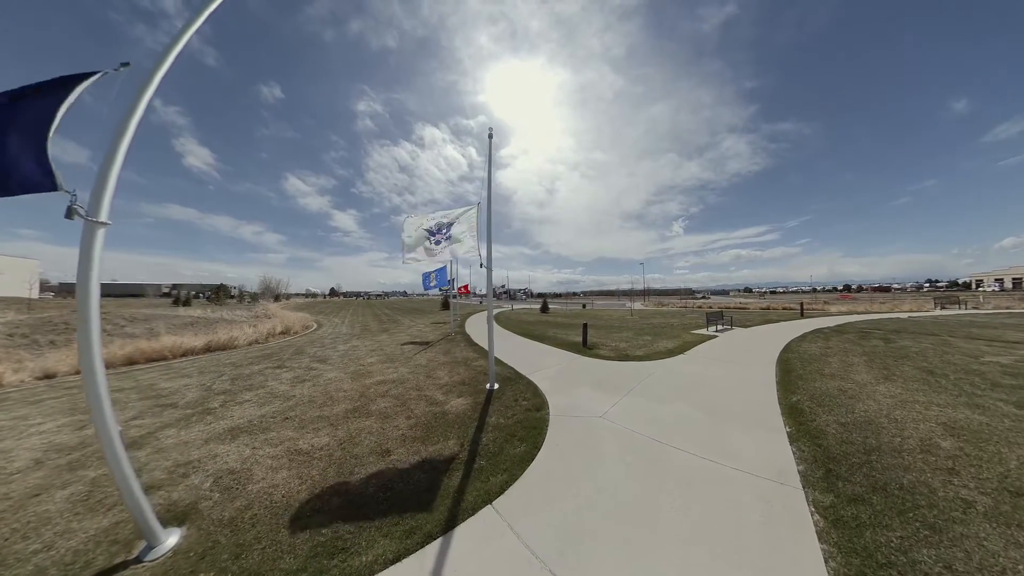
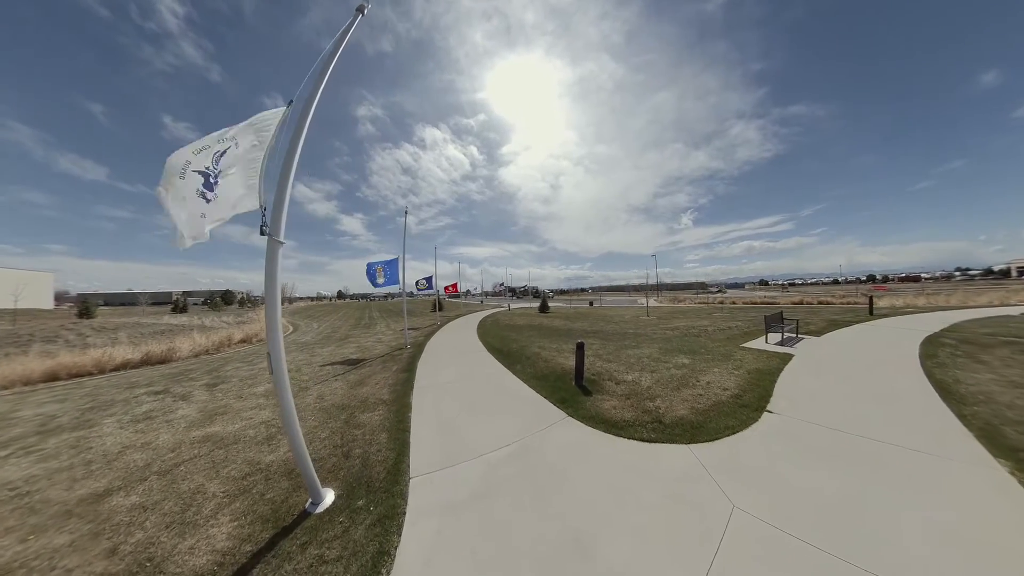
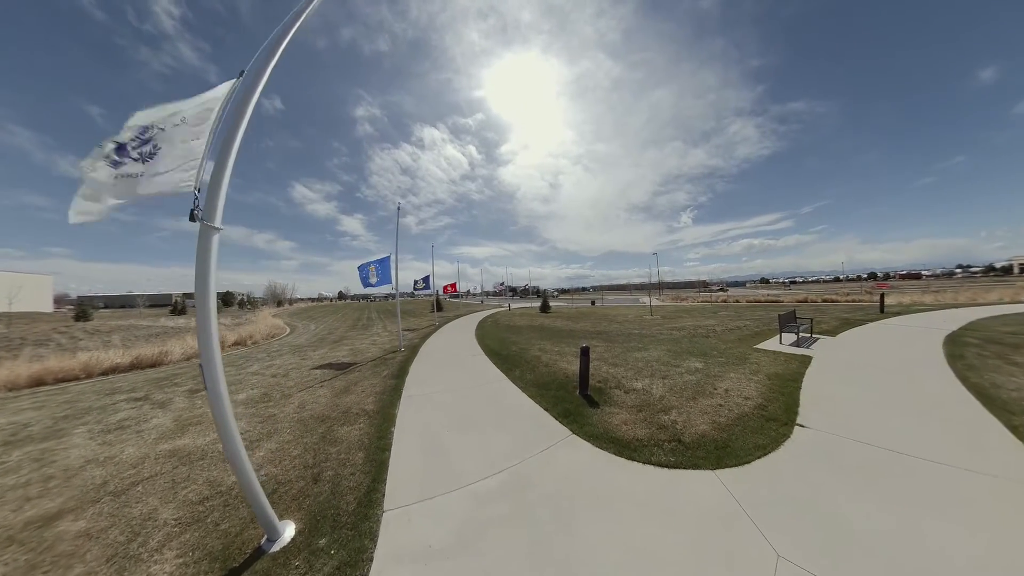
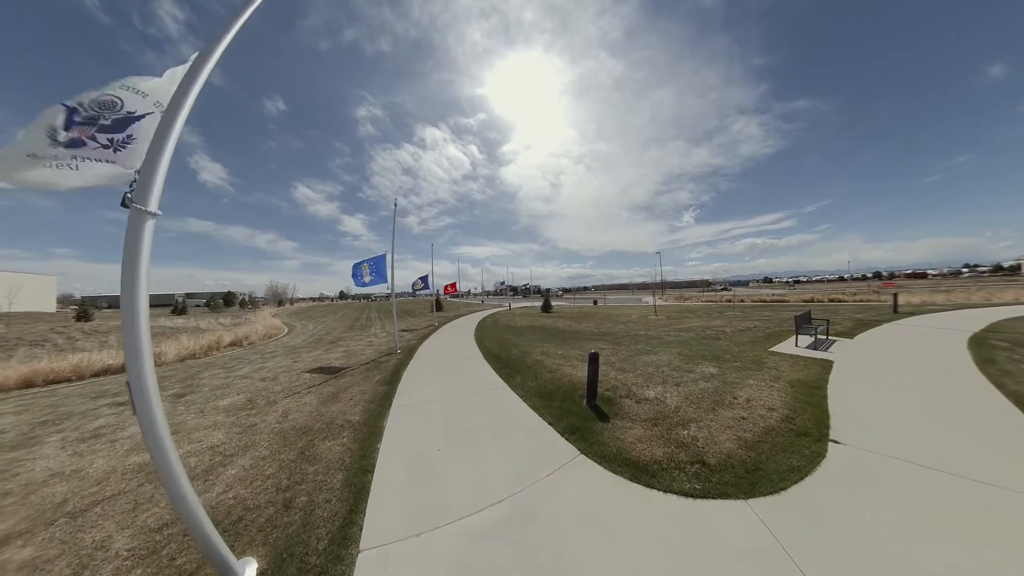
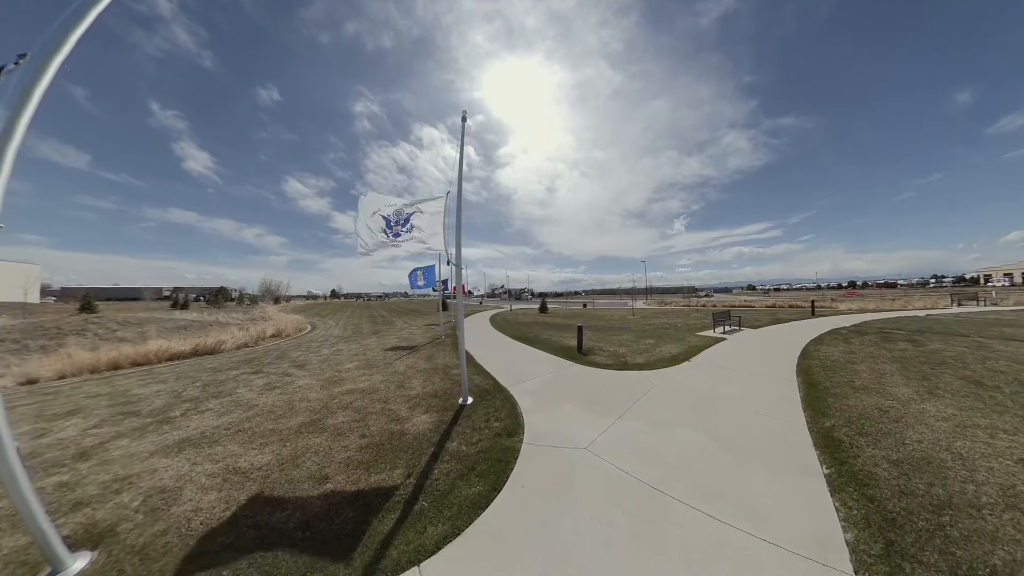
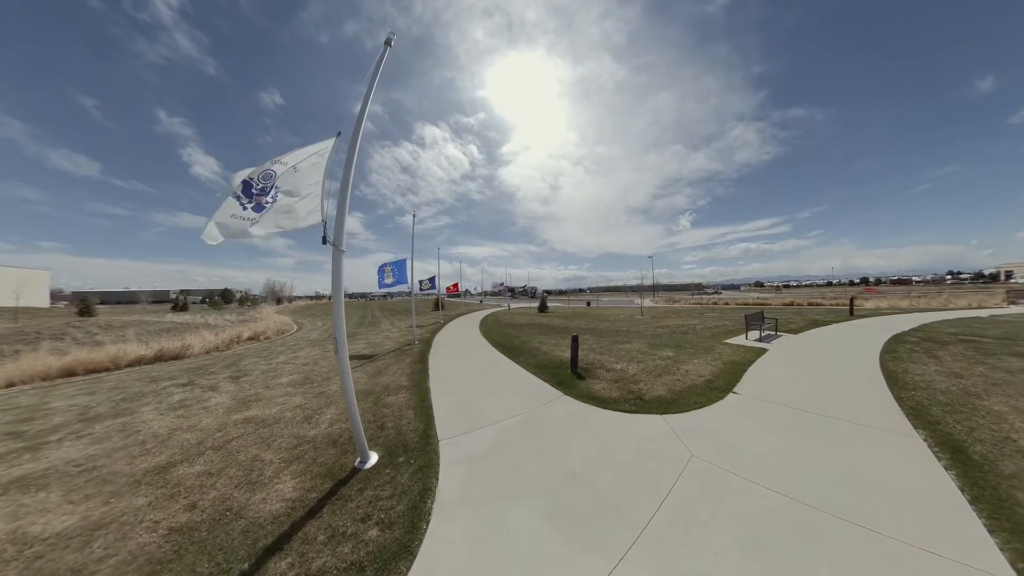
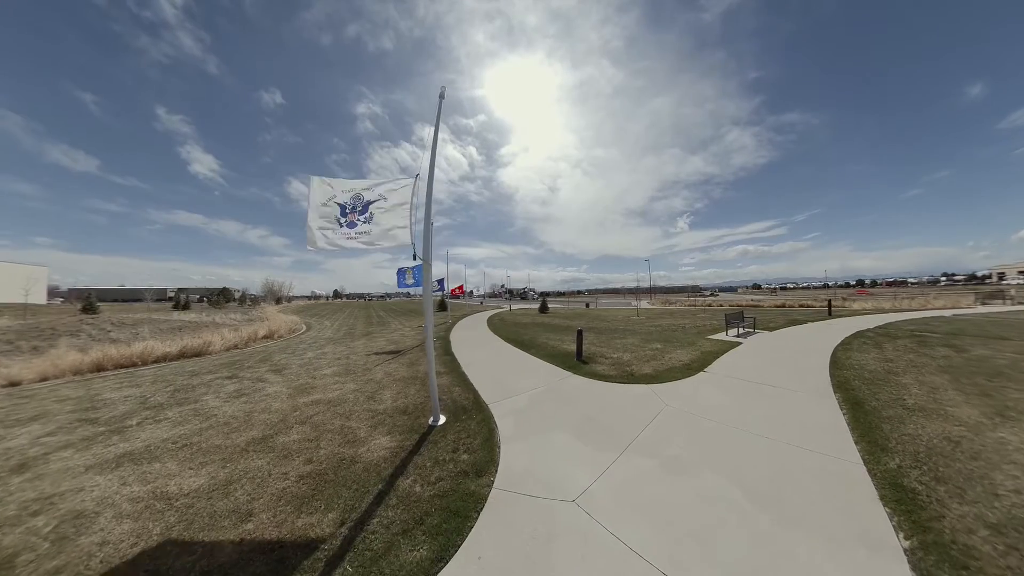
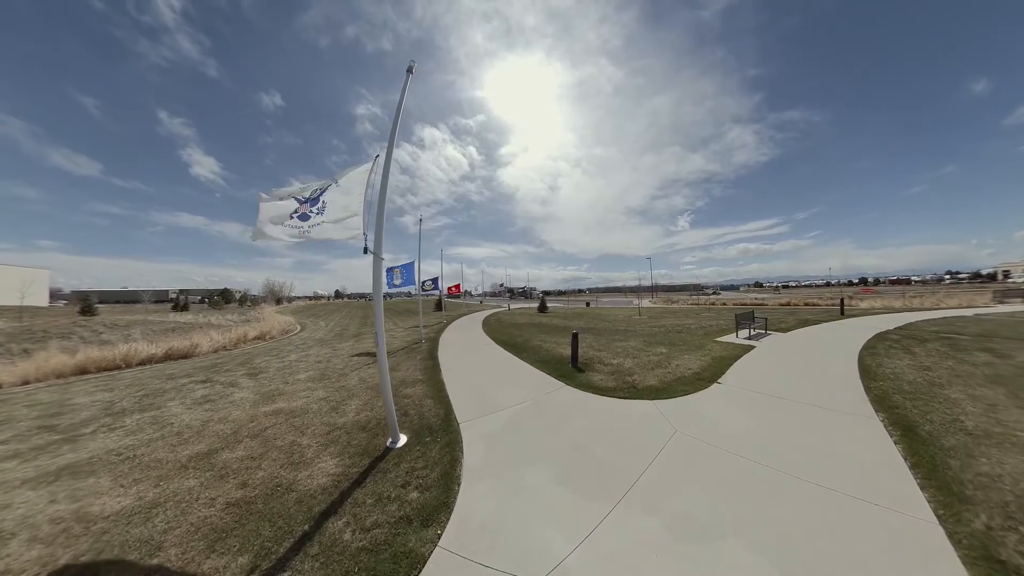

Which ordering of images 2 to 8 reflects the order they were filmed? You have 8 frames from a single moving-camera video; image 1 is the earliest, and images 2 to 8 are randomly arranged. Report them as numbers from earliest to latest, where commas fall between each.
5, 7, 8, 6, 2, 3, 4
